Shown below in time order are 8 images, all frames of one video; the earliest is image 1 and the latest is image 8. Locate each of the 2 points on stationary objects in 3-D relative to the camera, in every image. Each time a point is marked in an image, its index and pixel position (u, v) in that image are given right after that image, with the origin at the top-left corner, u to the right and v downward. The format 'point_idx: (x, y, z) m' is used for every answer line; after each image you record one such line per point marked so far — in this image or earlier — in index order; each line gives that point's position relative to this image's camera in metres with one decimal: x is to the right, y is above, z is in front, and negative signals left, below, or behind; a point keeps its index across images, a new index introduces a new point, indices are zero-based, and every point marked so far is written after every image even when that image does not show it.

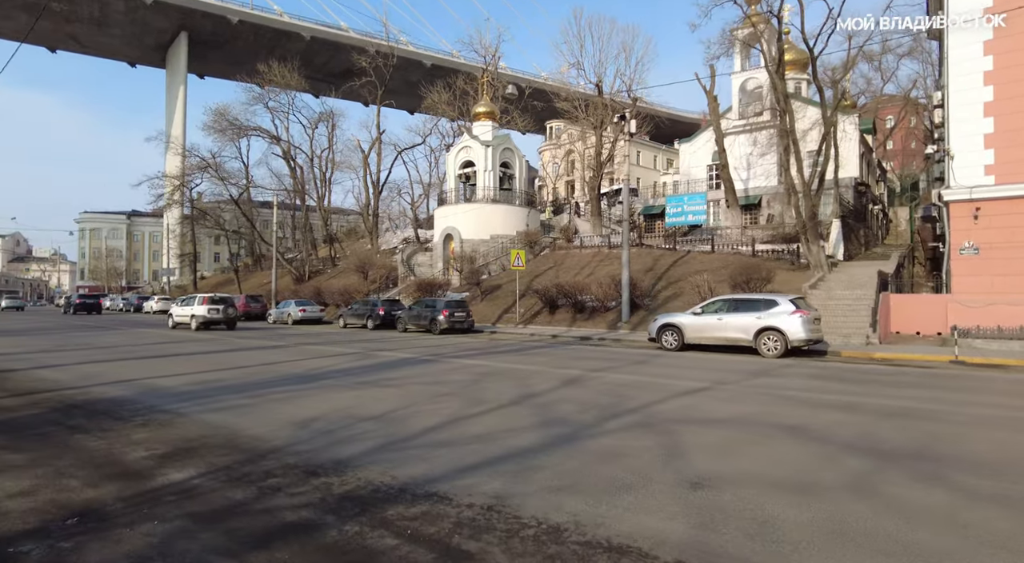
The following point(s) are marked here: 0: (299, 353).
0: (-5.0, -1.7, +15.3) m
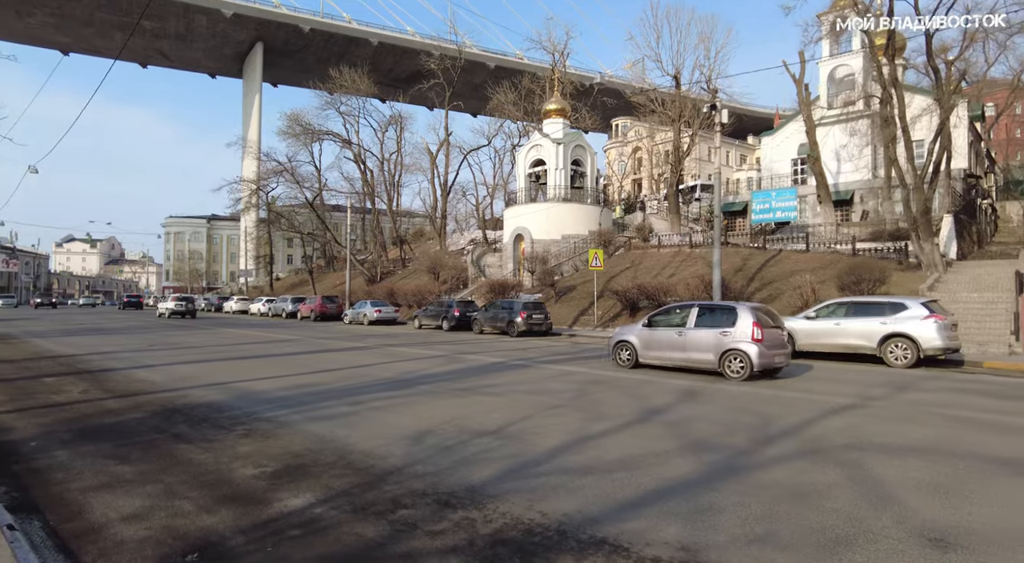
0: (-2.9, -1.7, +15.0) m
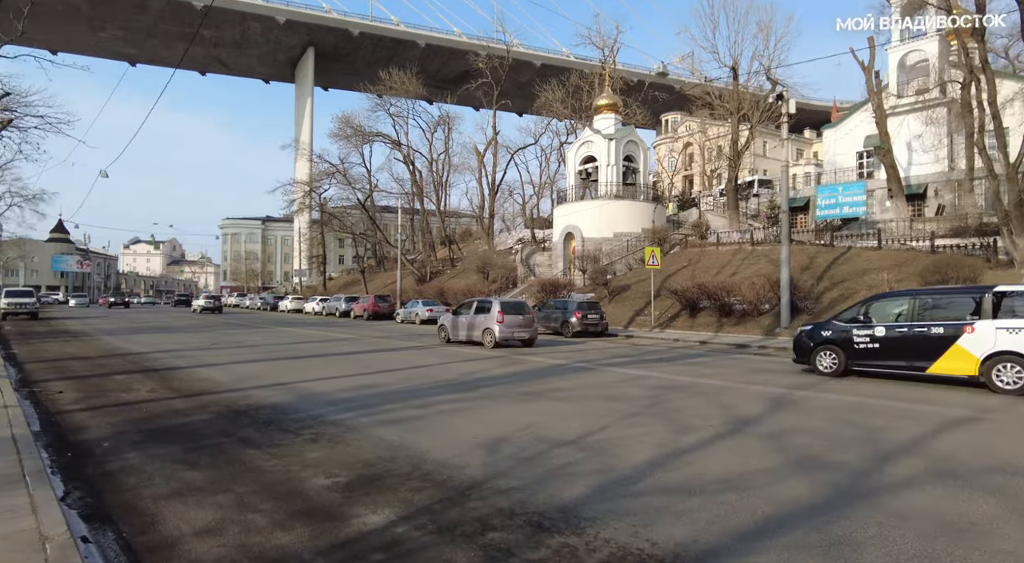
0: (-1.6, -1.7, +14.8) m
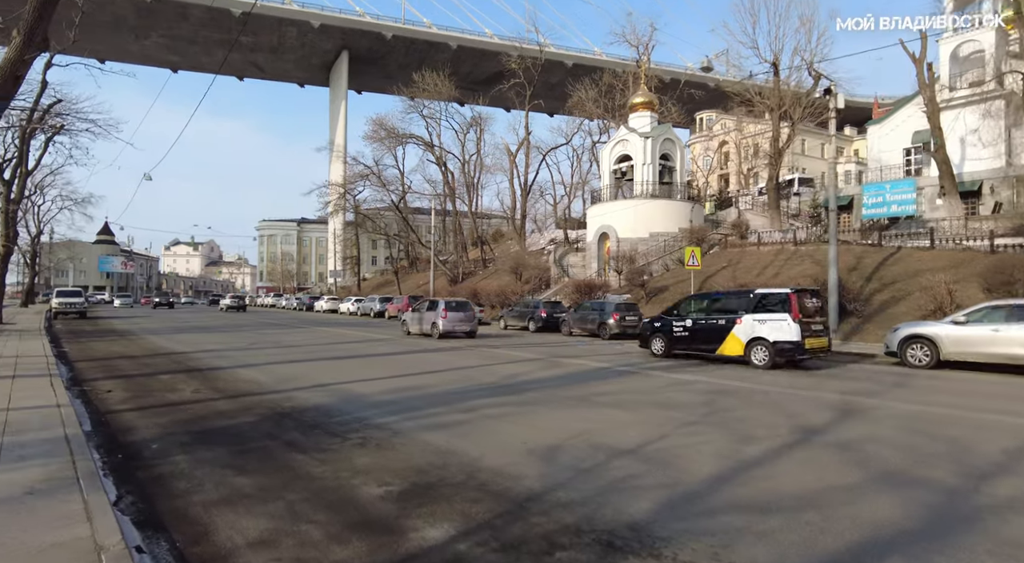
0: (-0.7, -1.7, +14.7) m
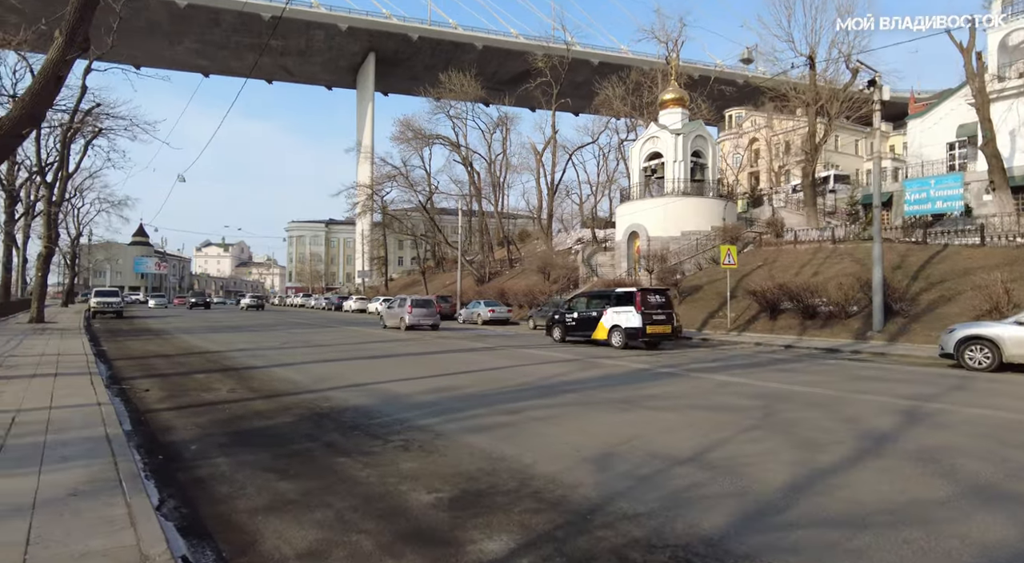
0: (+0.1, -1.7, +14.4) m
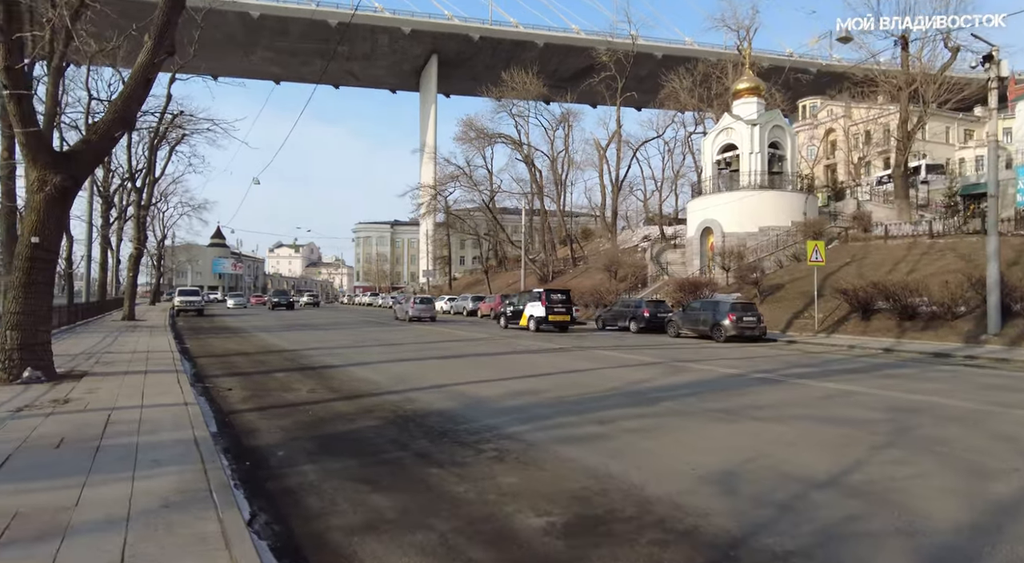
0: (+1.7, -1.7, +13.9) m
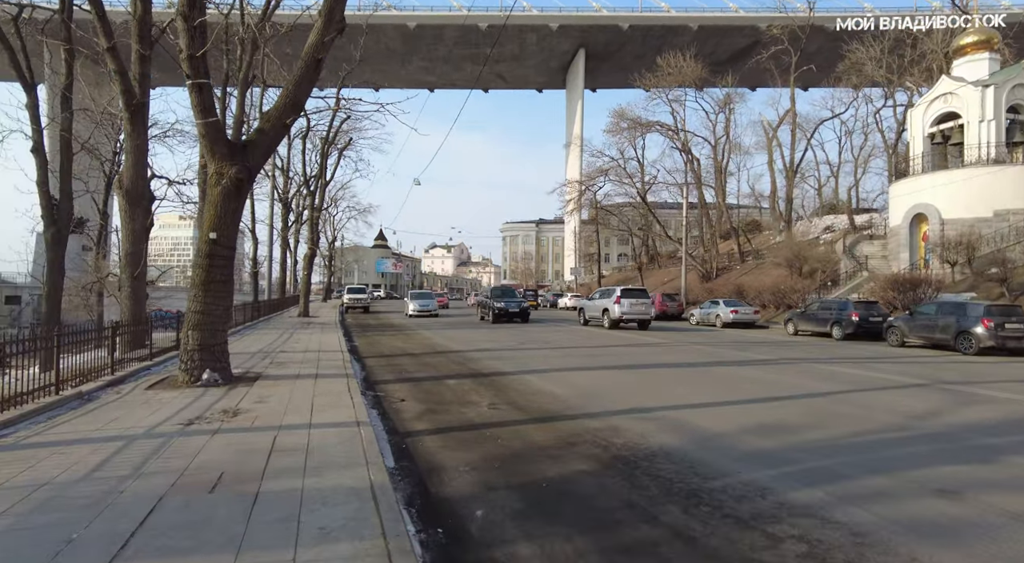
0: (+5.3, -1.6, +11.1) m
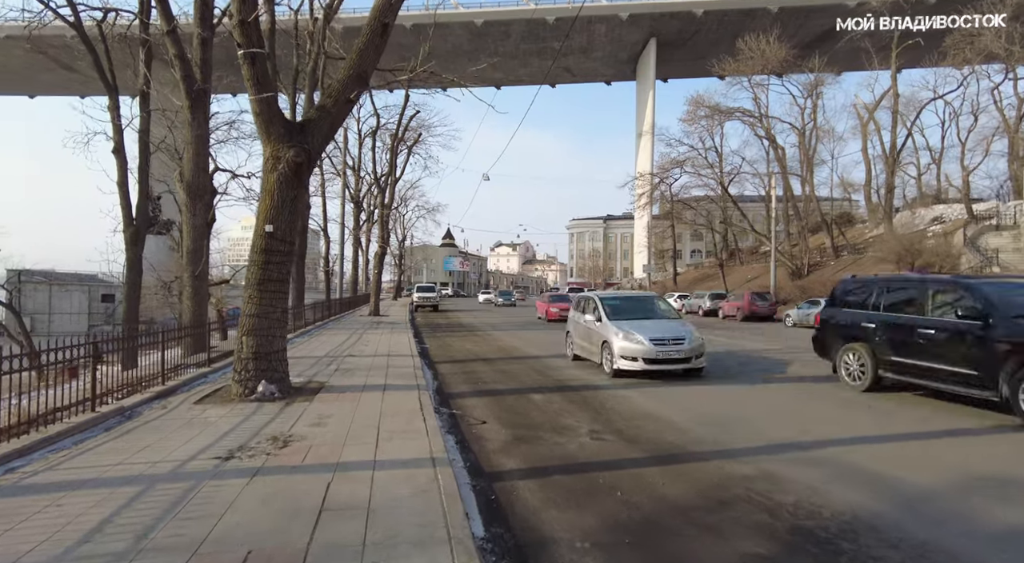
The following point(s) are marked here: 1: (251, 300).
0: (+6.8, -1.6, +8.6) m
1: (-4.1, -0.3, +10.1) m
